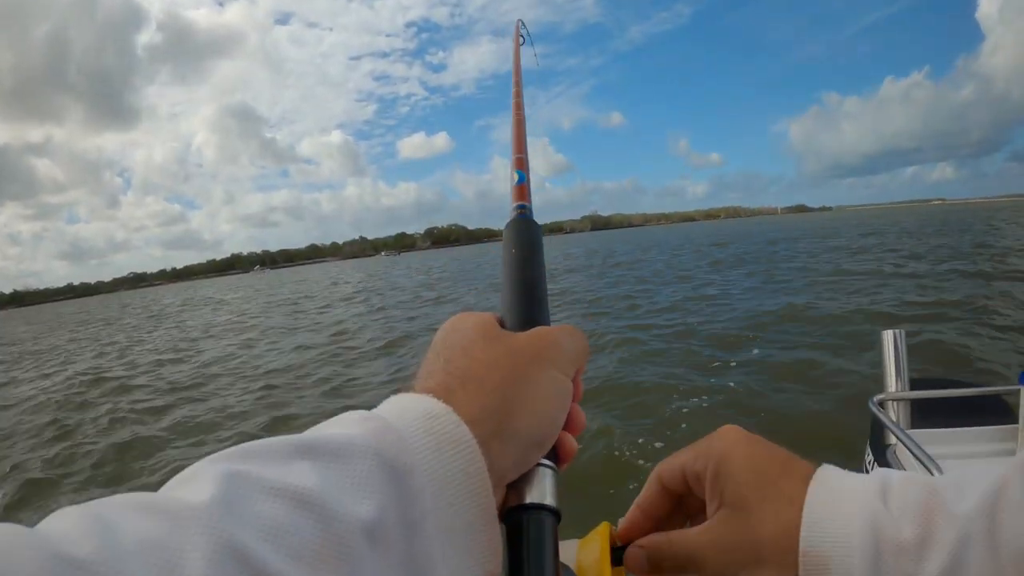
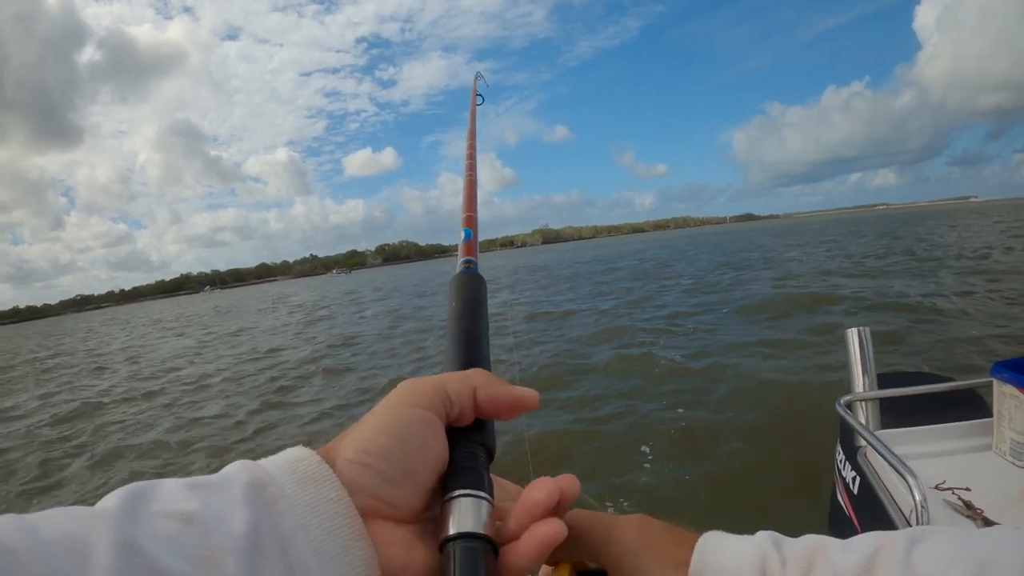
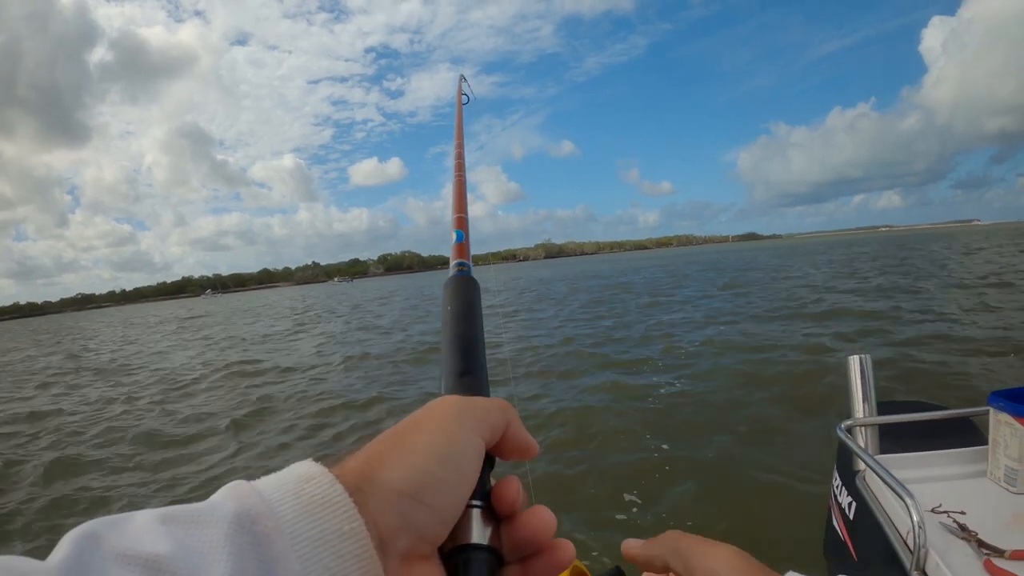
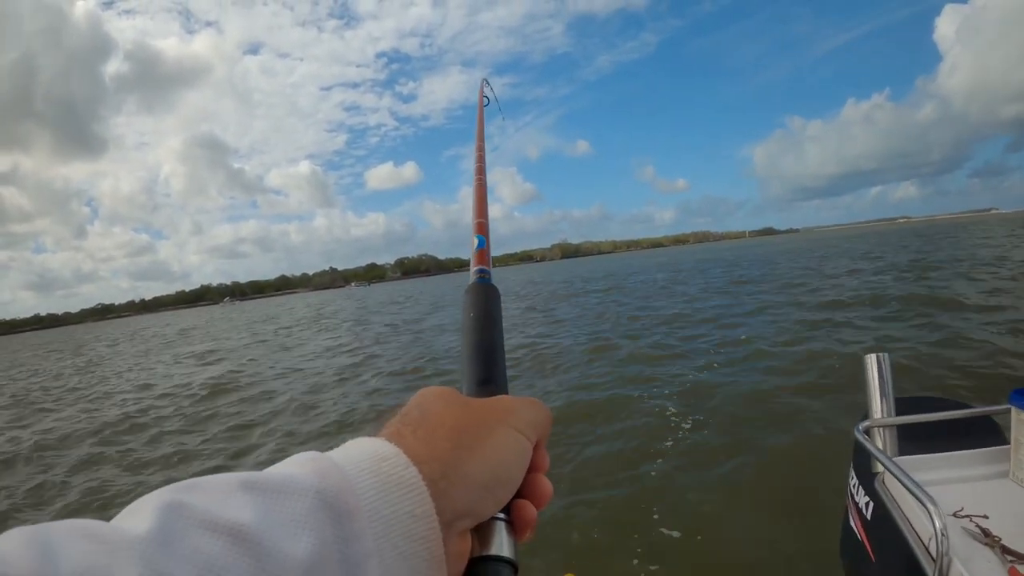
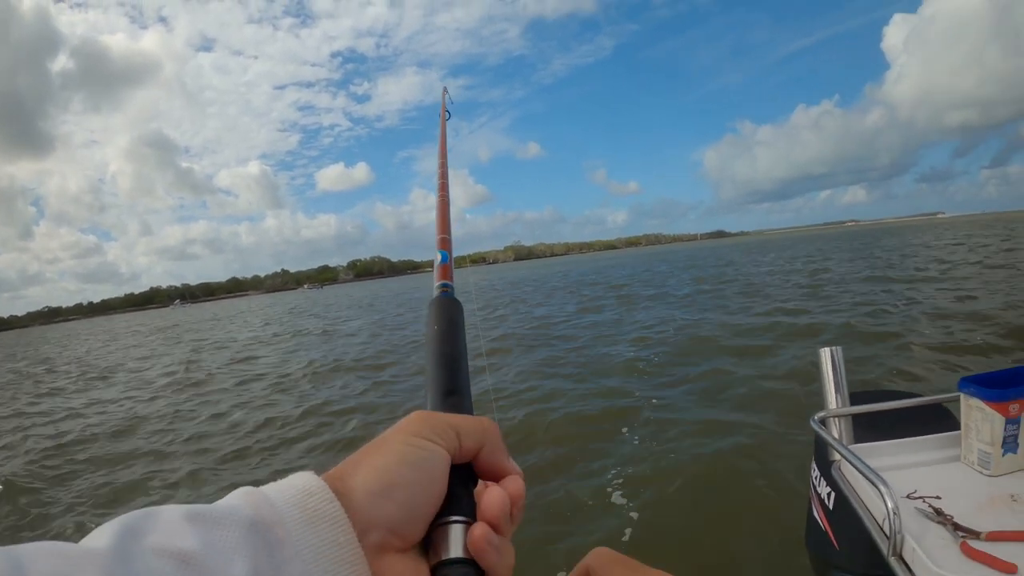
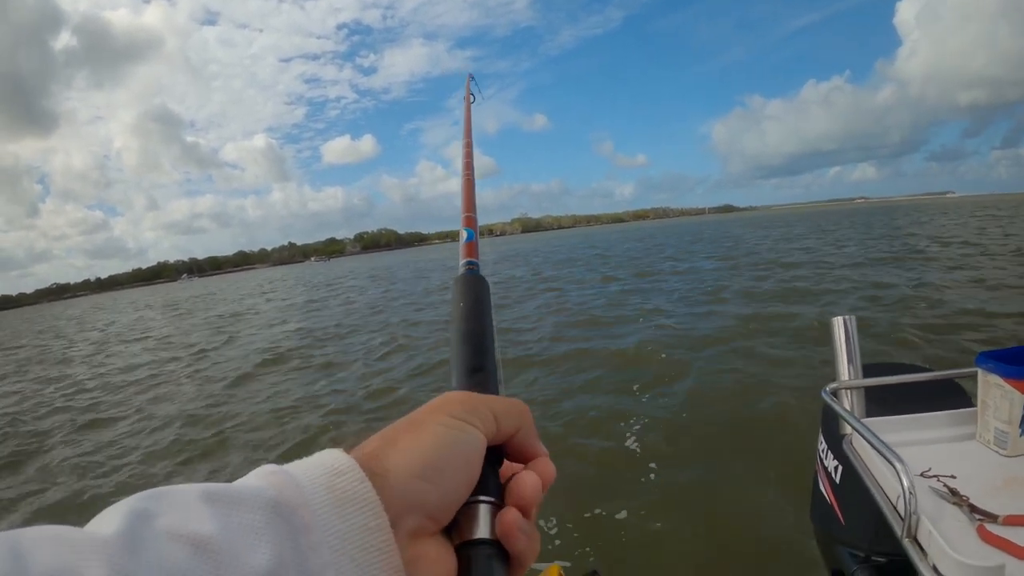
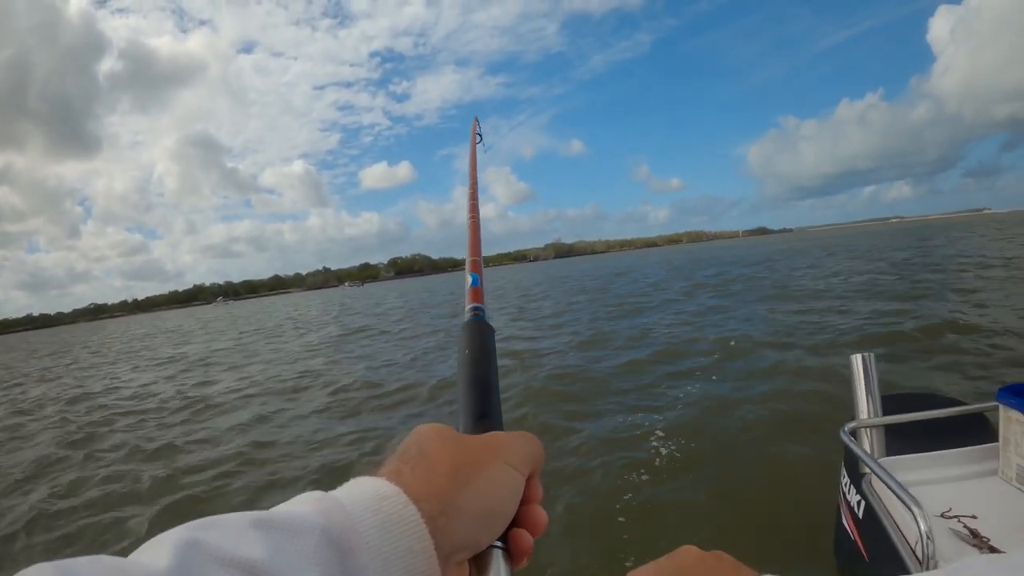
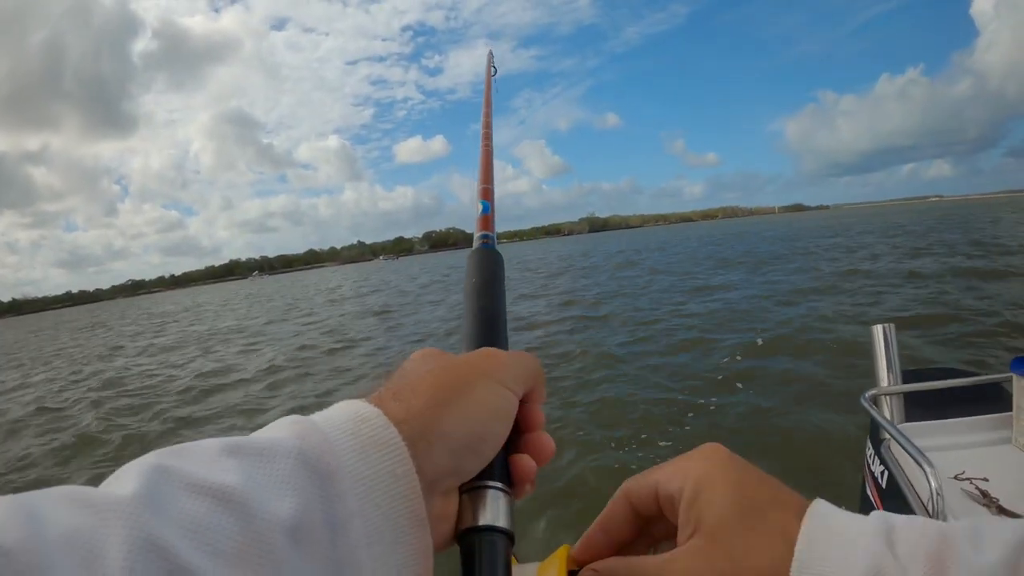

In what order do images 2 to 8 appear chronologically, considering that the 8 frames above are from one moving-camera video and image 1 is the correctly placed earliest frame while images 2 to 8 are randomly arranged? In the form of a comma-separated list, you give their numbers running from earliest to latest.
8, 7, 4, 3, 2, 5, 6
